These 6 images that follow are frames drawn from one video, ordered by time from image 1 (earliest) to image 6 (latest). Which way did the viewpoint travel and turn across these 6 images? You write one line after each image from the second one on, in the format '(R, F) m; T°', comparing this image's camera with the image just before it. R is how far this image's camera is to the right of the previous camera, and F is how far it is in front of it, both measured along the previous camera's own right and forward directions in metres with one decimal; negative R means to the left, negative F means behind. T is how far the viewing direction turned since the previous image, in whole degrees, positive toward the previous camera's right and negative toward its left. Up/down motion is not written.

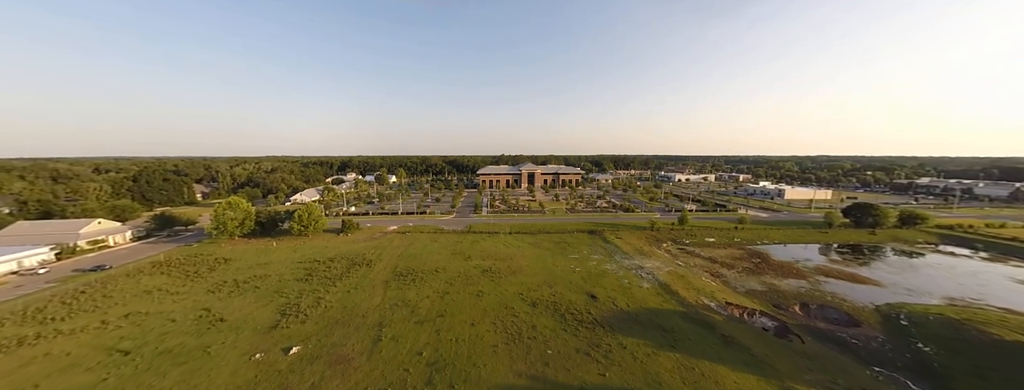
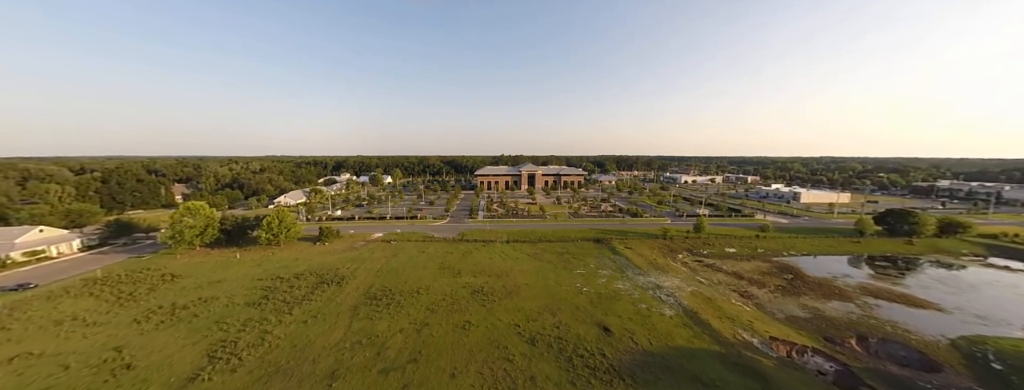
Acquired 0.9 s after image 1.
(+0.3, +2.7) m; 0°
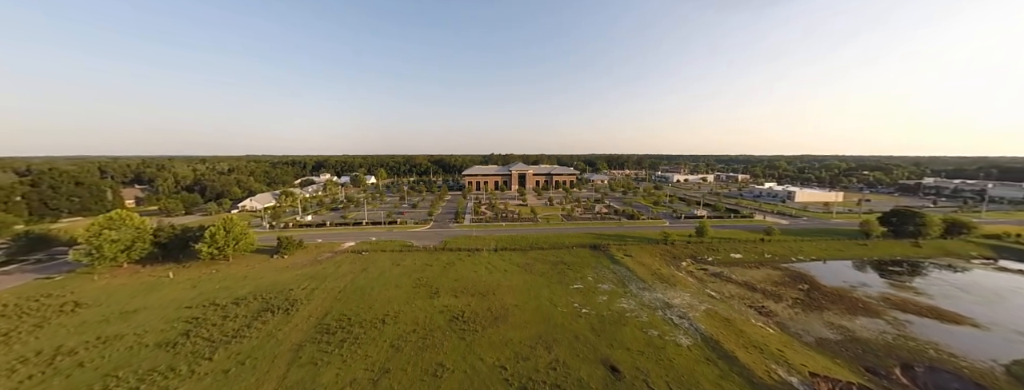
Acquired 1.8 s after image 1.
(+0.3, +2.4) m; +2°
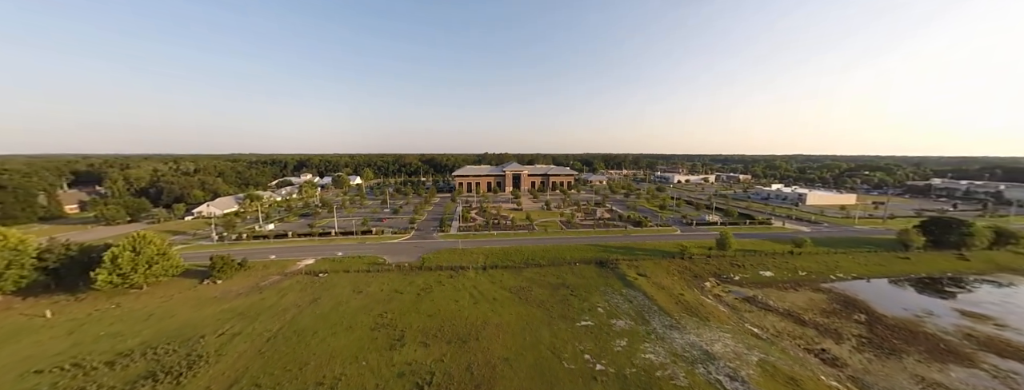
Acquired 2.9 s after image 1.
(+0.2, +3.5) m; +1°
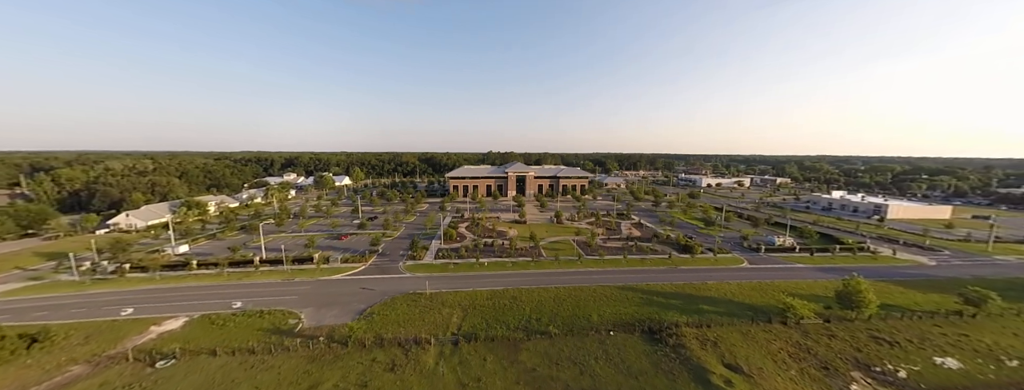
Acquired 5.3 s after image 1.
(+0.6, +7.5) m; -2°
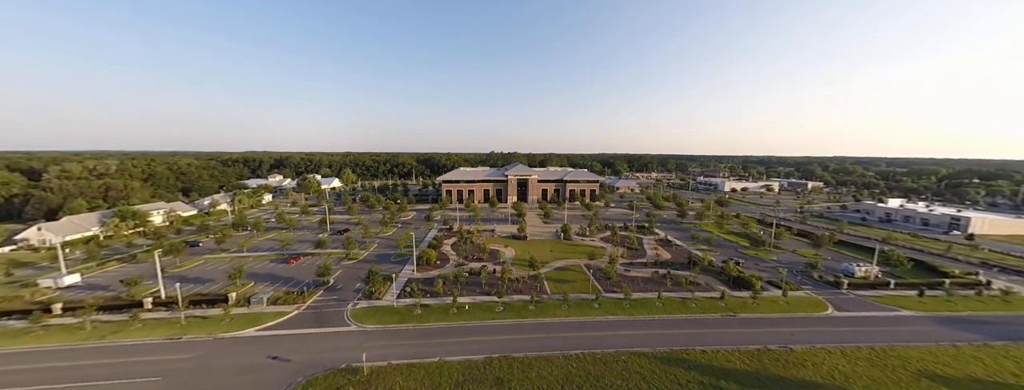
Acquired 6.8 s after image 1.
(+0.7, +5.1) m; -1°
